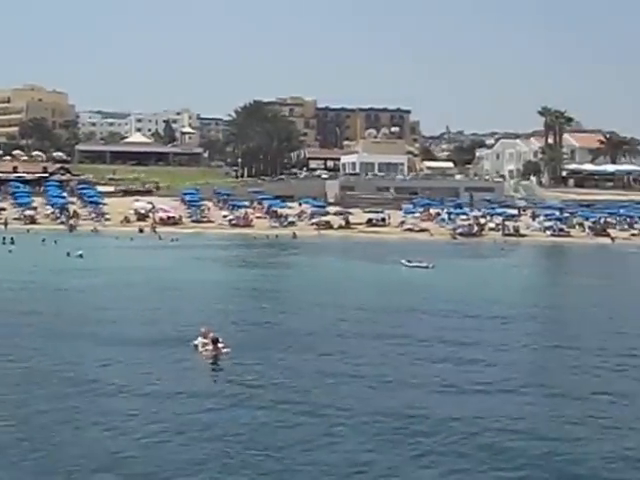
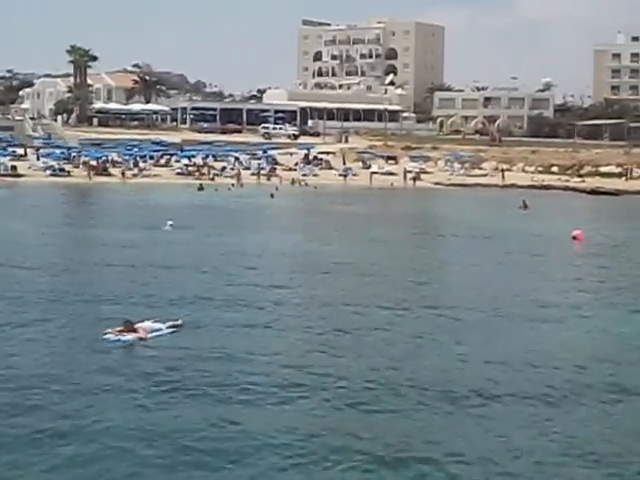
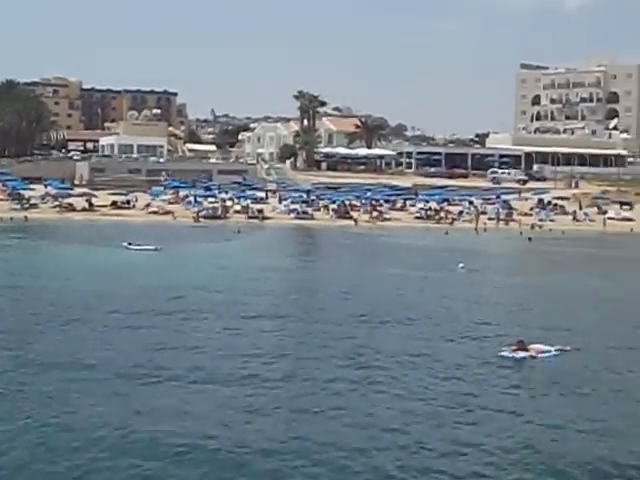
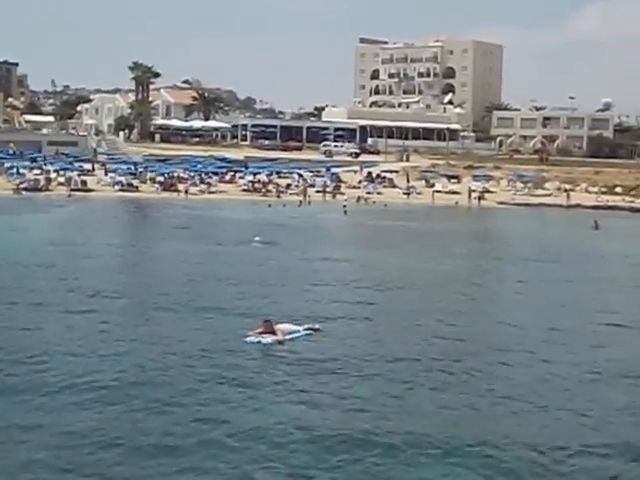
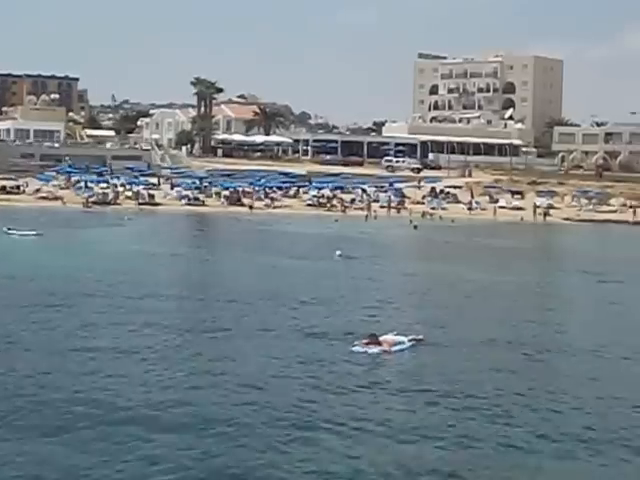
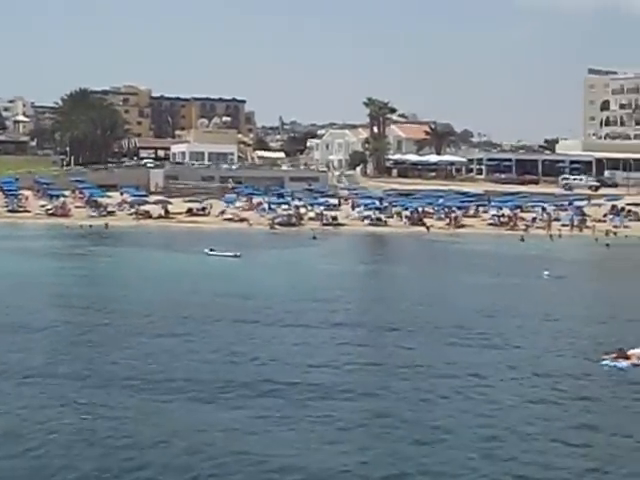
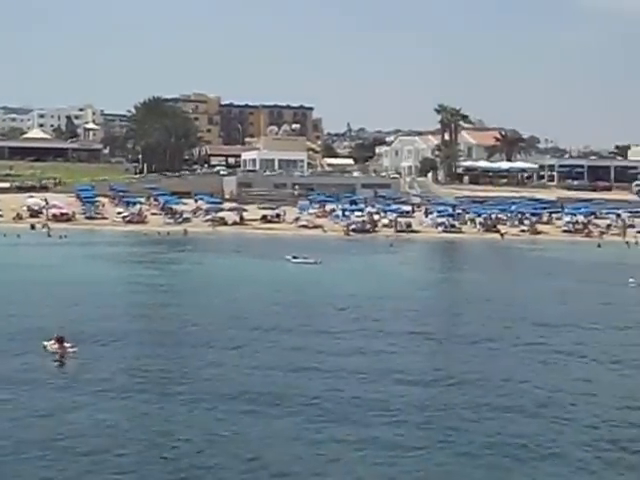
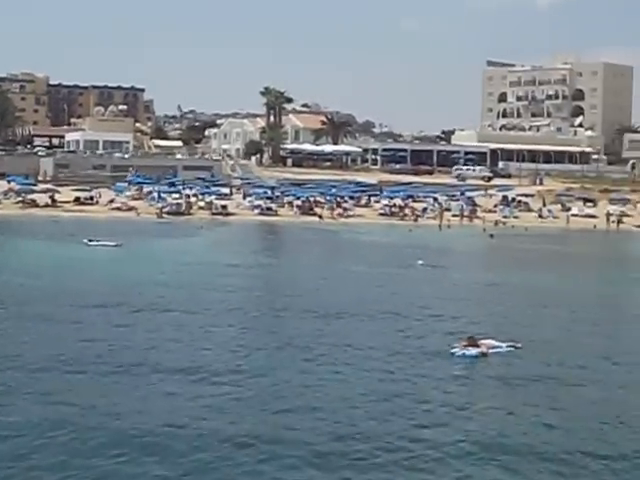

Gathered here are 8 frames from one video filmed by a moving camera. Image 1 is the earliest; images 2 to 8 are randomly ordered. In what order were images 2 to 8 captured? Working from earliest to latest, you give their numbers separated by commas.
7, 6, 3, 8, 5, 4, 2
